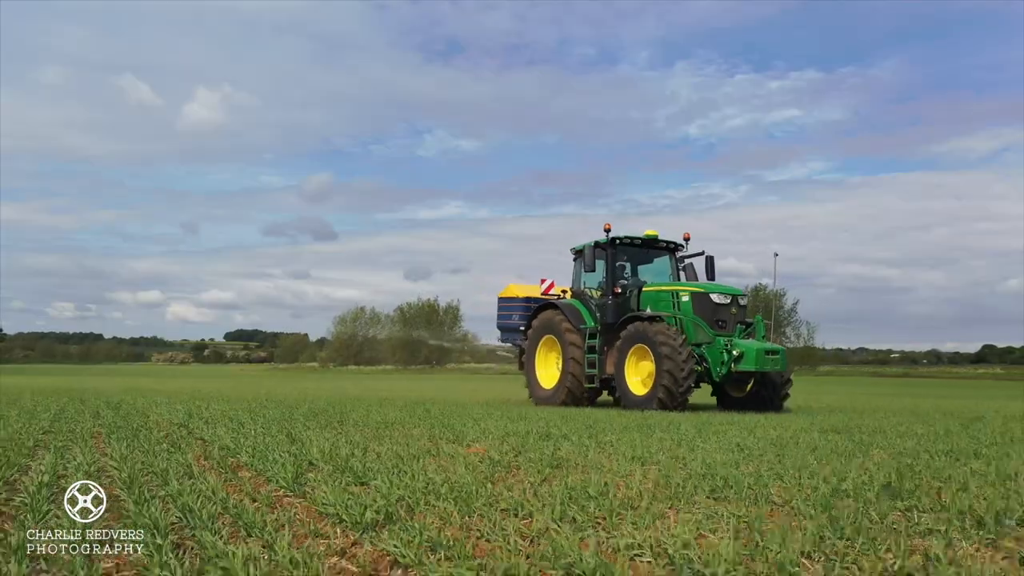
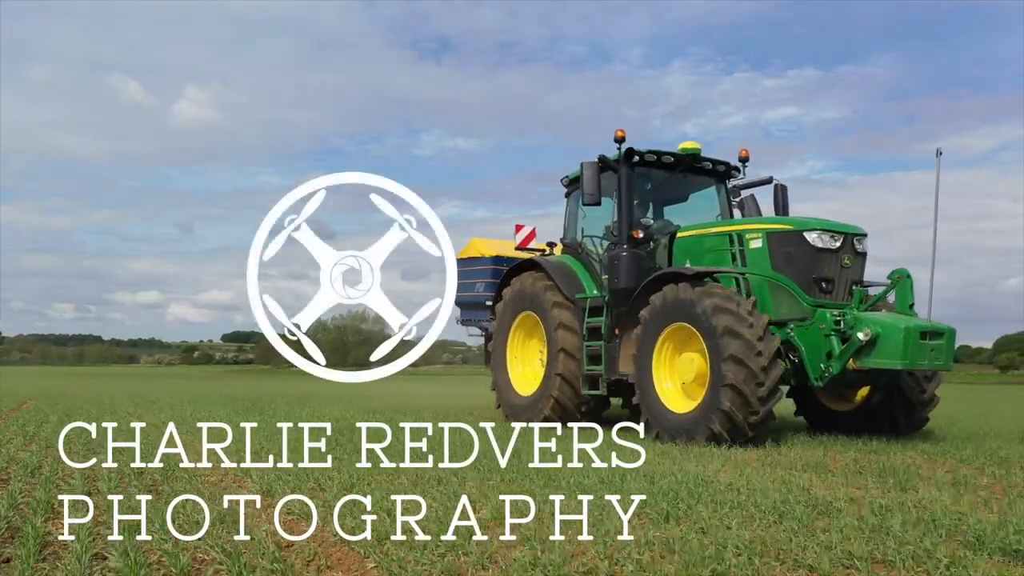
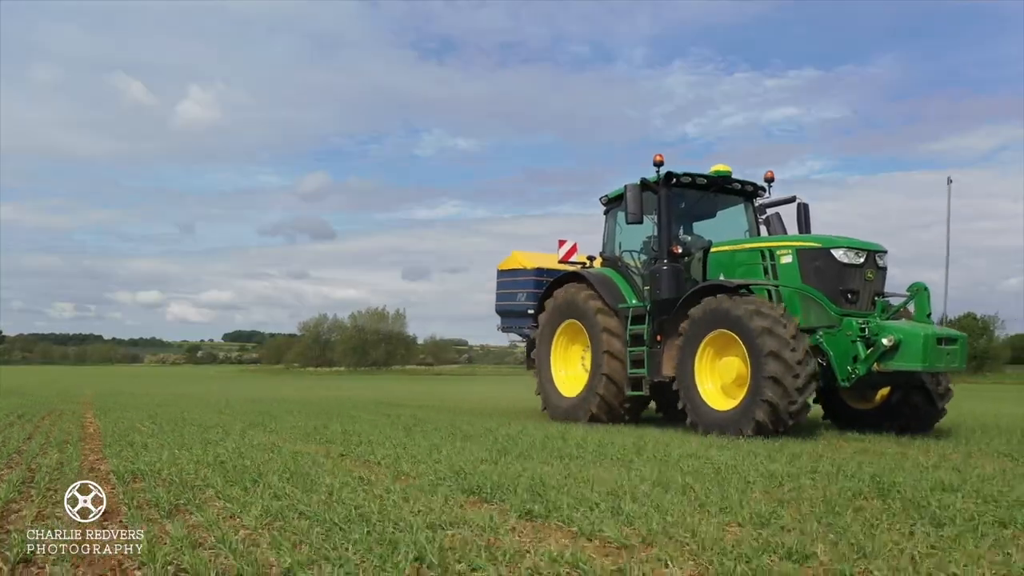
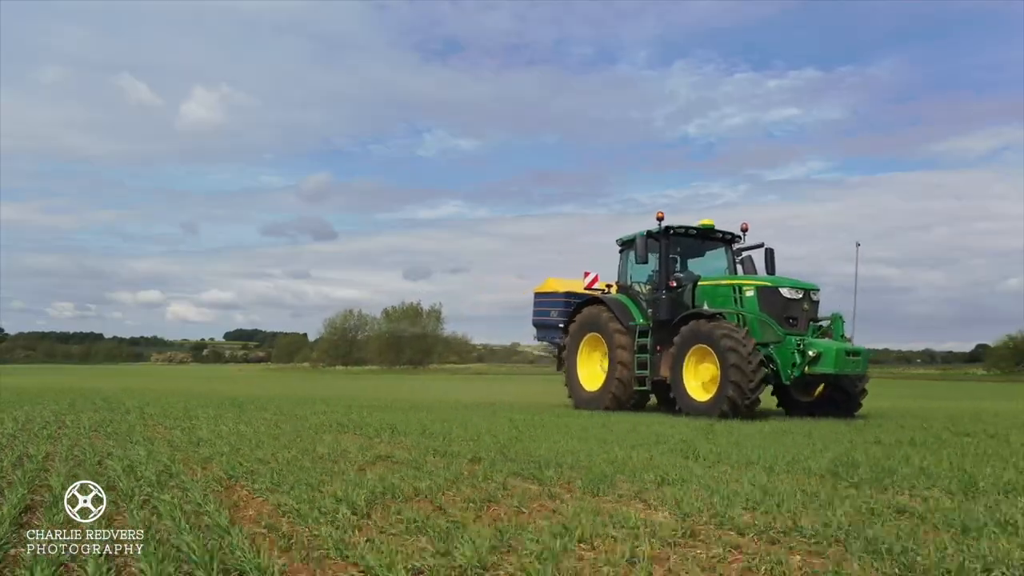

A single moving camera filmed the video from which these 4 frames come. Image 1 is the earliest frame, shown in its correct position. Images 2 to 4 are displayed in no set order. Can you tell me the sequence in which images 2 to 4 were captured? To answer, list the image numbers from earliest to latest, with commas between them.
4, 3, 2
